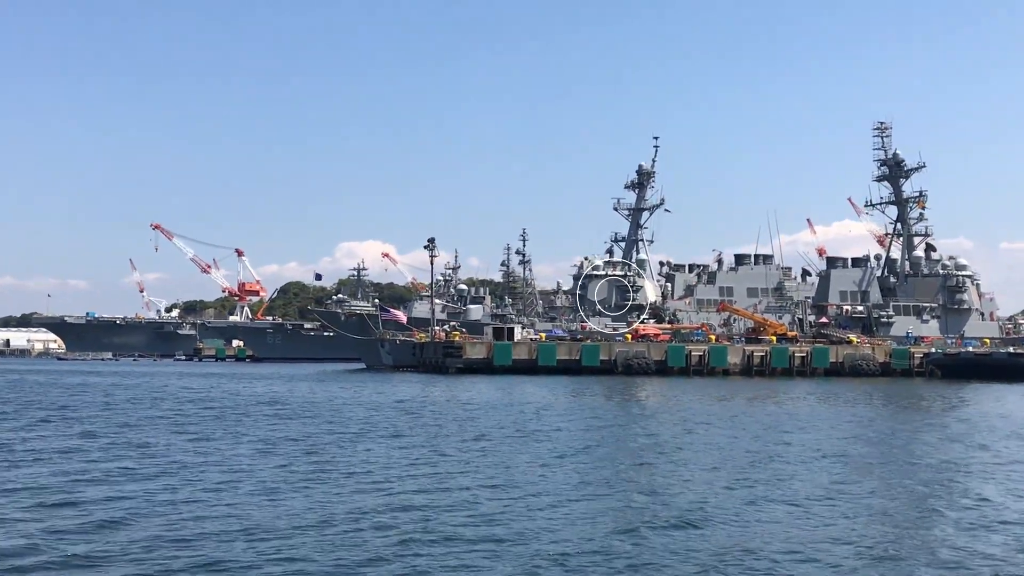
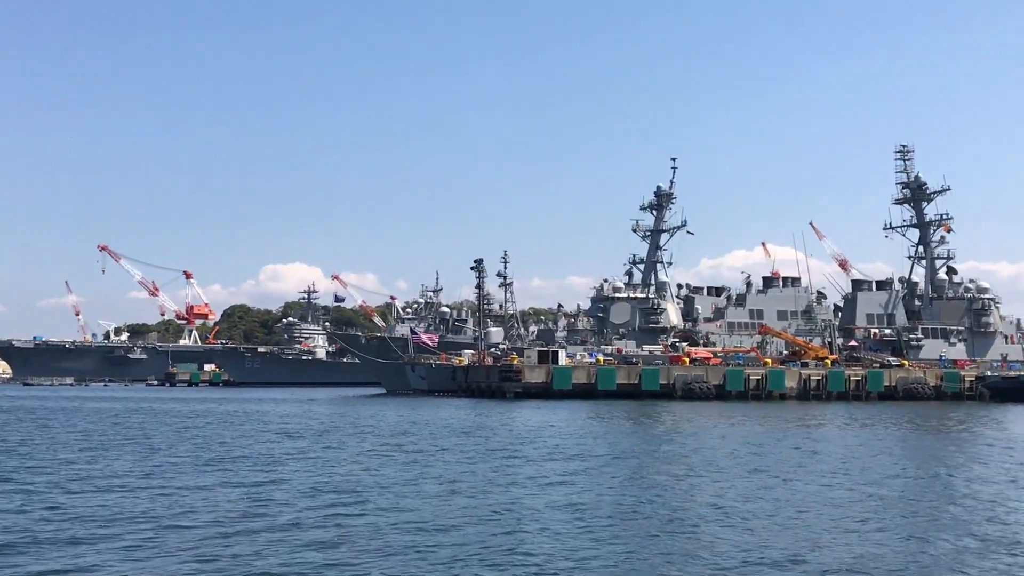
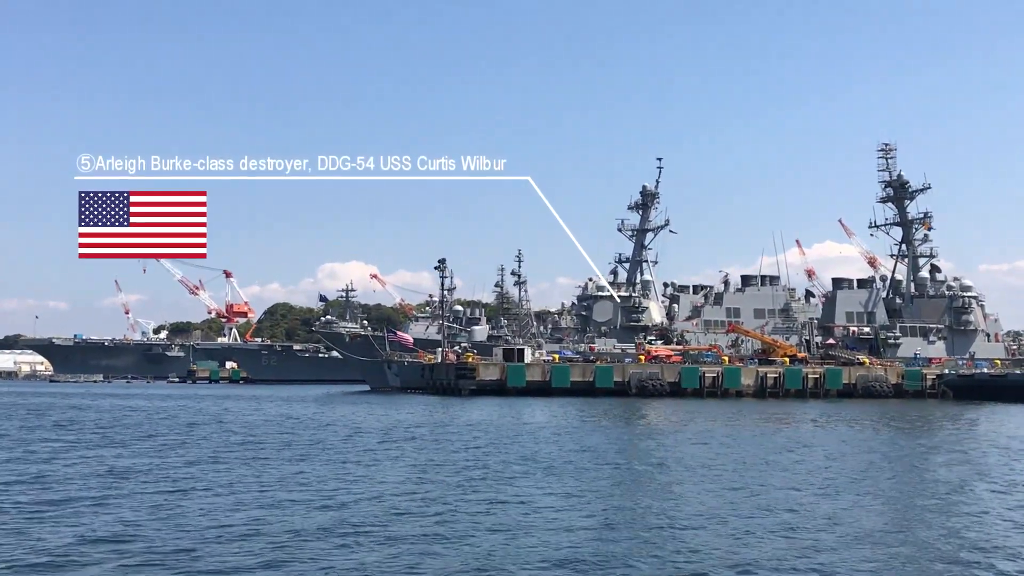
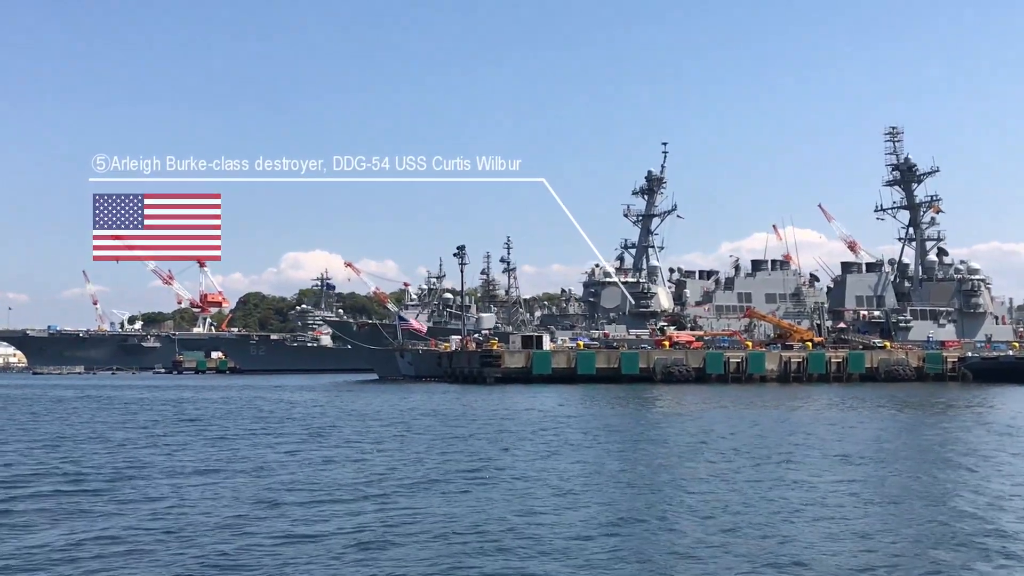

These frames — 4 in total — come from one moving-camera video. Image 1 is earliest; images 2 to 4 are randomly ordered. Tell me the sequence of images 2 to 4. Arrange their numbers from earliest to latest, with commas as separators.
3, 4, 2
